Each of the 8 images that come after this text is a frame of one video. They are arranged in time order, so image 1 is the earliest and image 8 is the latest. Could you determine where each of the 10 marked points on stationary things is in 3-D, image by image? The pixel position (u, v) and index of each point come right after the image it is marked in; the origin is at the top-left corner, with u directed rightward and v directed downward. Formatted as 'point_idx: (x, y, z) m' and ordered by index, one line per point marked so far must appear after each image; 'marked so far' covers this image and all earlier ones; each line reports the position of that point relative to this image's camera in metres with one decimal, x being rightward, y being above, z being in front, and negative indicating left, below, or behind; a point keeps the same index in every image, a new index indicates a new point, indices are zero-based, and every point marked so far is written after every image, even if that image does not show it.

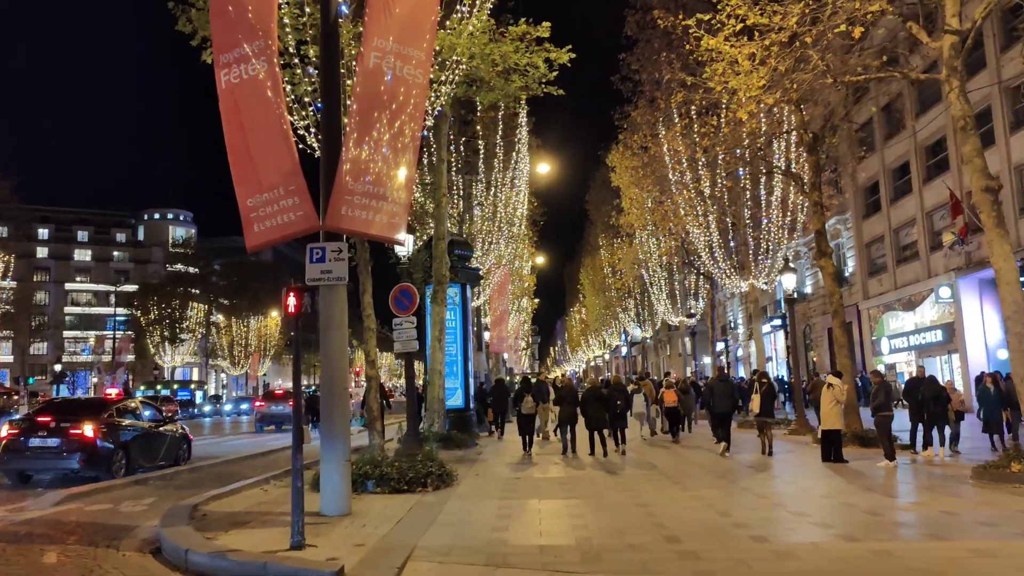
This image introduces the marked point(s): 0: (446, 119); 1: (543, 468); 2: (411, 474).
0: (-1.5, +3.9, +19.1) m
1: (+0.5, -3.1, +14.8) m
2: (-1.3, -2.4, +11.0) m
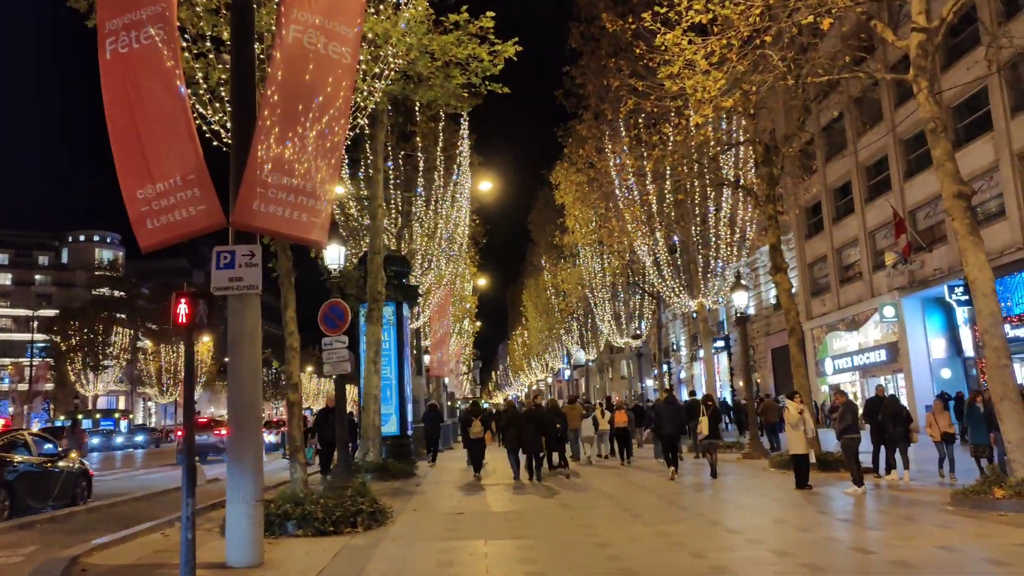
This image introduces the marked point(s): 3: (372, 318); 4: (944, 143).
0: (-2.8, +3.5, +17.9) m
1: (-0.4, -3.4, +13.5) m
2: (-2.0, -2.6, +9.6) m
3: (-2.9, -0.6, +17.2) m
4: (+5.5, +1.9, +10.8) m
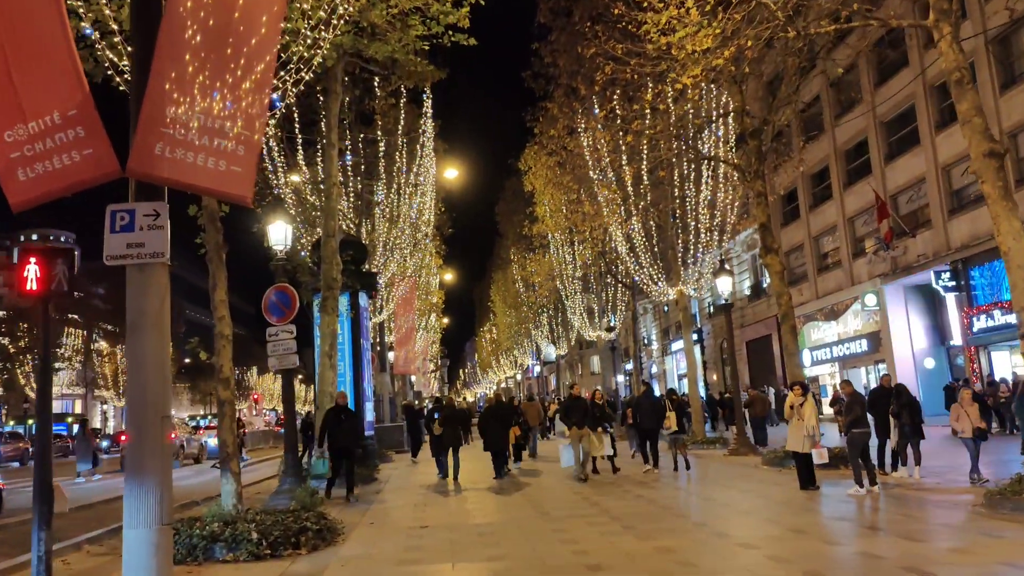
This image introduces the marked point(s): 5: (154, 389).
0: (-3.4, +3.7, +16.3) m
1: (-0.8, -3.1, +12.0) m
2: (-2.3, -2.3, +8.1) m
3: (-3.4, -0.4, +15.6) m
4: (+5.2, +2.2, +9.5) m
5: (-2.6, -0.7, +6.1) m
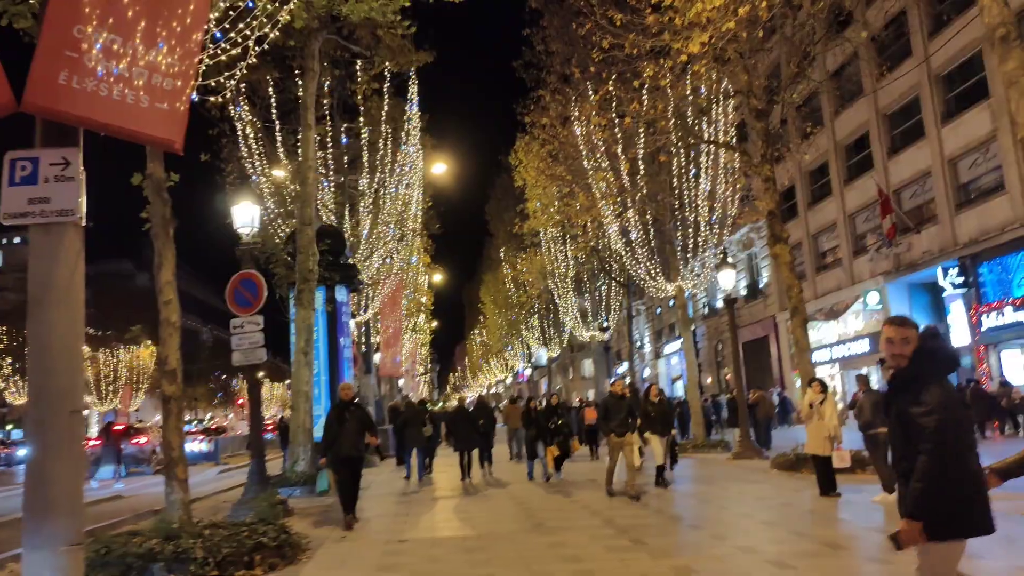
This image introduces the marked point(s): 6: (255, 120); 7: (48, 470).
0: (-3.6, +3.9, +15.2) m
1: (-0.9, -2.9, +10.9) m
2: (-2.3, -2.1, +6.9) m
3: (-3.6, -0.2, +14.4) m
4: (+5.1, +2.4, +8.5) m
5: (-2.7, -0.5, +5.0) m
6: (-5.8, +3.8, +18.9) m
7: (-2.7, -1.0, +4.8) m
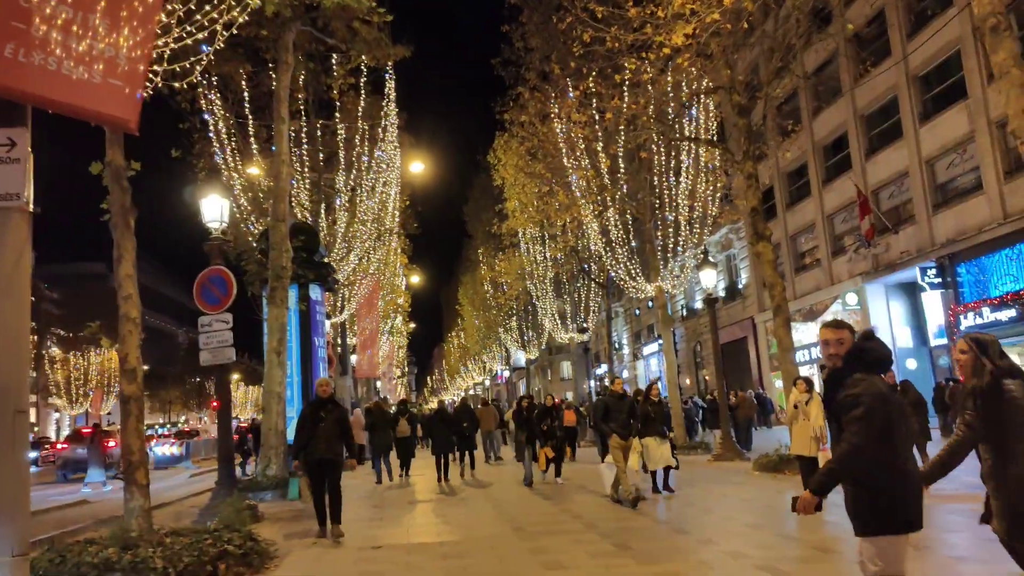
0: (-3.9, +3.9, +14.8) m
1: (-1.2, -2.9, +10.5) m
2: (-2.5, -2.1, +6.5) m
3: (-4.0, -0.2, +14.0) m
4: (+4.9, +2.4, +8.3) m
5: (-2.8, -0.5, +4.6) m
6: (-6.3, +3.8, +18.5) m
7: (-2.8, -1.0, +4.4) m
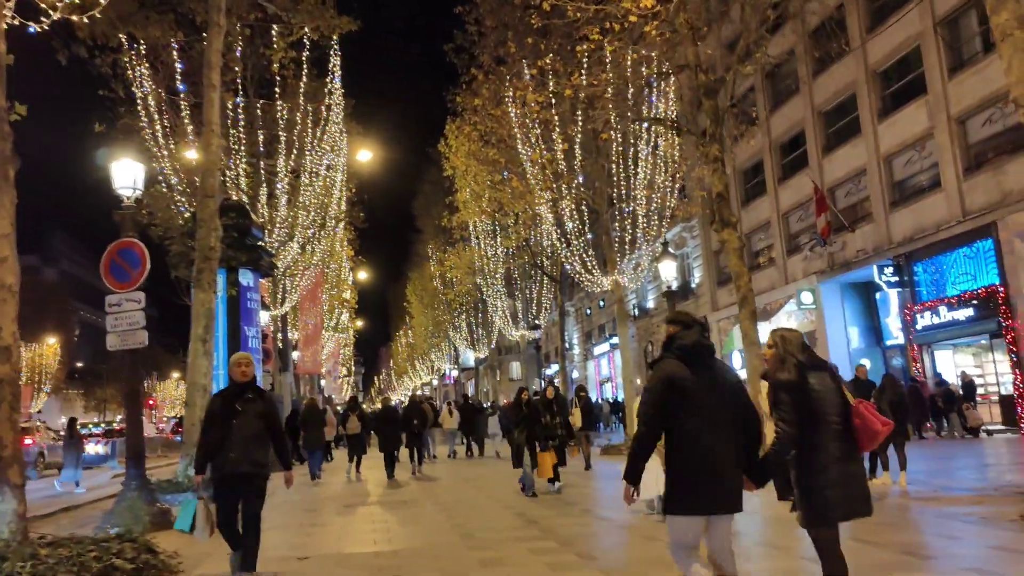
0: (-4.7, +4.2, +13.5) m
1: (-1.8, -2.7, +9.4) m
2: (-2.8, -1.8, +5.4) m
3: (-4.7, +0.1, +12.8) m
4: (+4.5, +2.6, +7.6) m
5: (-3.0, -0.2, +3.4) m
6: (-7.2, +4.1, +17.1) m
7: (-3.0, -0.7, +3.3) m
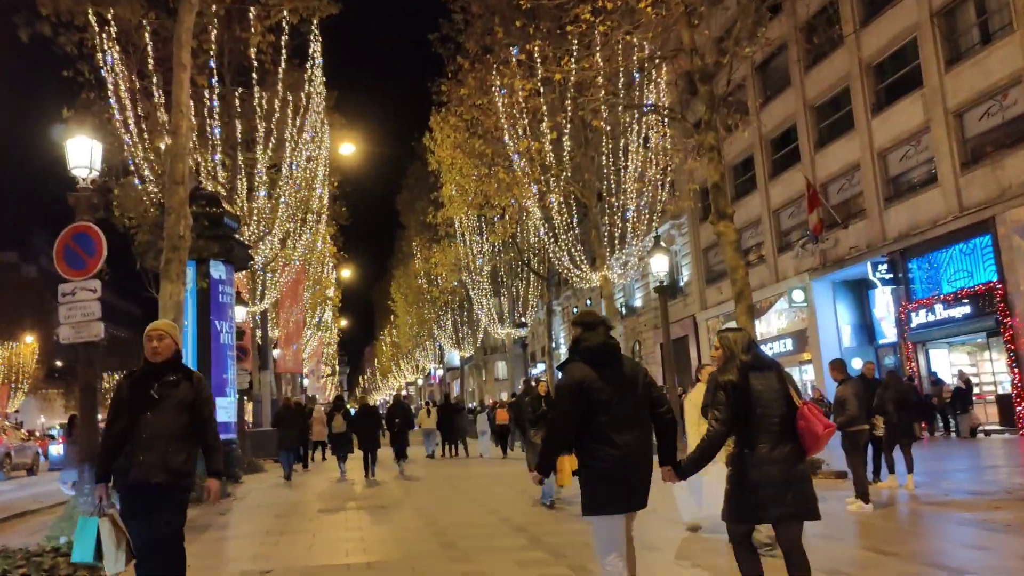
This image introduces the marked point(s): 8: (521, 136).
0: (-4.9, +4.3, +12.8) m
1: (-1.9, -2.6, +8.8) m
2: (-2.9, -1.7, +4.7) m
3: (-4.9, +0.2, +12.0) m
4: (+4.4, +2.7, +7.0) m
5: (-3.0, -0.1, +2.7) m
6: (-7.5, +4.2, +16.3) m
7: (-3.0, -0.6, +2.6) m
8: (+0.2, +3.5, +19.5) m
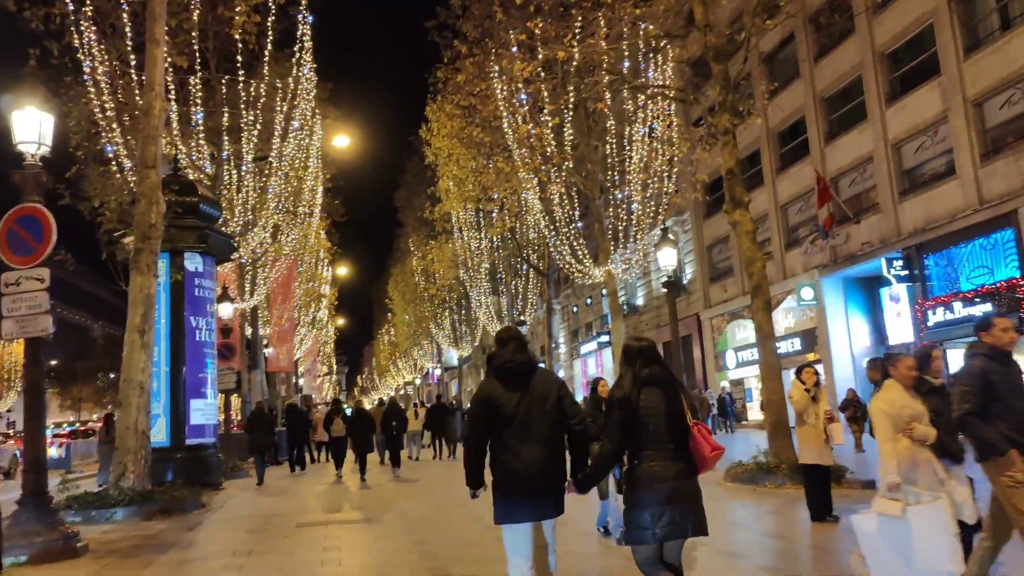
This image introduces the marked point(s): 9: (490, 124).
0: (-4.9, +4.4, +11.9) m
1: (-2.0, -2.5, +7.8) m
2: (-2.9, -1.6, +3.7) m
3: (-4.9, +0.3, +11.1) m
4: (+4.4, +2.7, +6.1) m
5: (-3.0, 0.0, +1.8) m
6: (-7.5, +4.3, +15.4) m
7: (-3.0, -0.5, +1.6) m
8: (+0.2, +3.6, +18.6) m
9: (-0.5, +3.8, +19.8) m
